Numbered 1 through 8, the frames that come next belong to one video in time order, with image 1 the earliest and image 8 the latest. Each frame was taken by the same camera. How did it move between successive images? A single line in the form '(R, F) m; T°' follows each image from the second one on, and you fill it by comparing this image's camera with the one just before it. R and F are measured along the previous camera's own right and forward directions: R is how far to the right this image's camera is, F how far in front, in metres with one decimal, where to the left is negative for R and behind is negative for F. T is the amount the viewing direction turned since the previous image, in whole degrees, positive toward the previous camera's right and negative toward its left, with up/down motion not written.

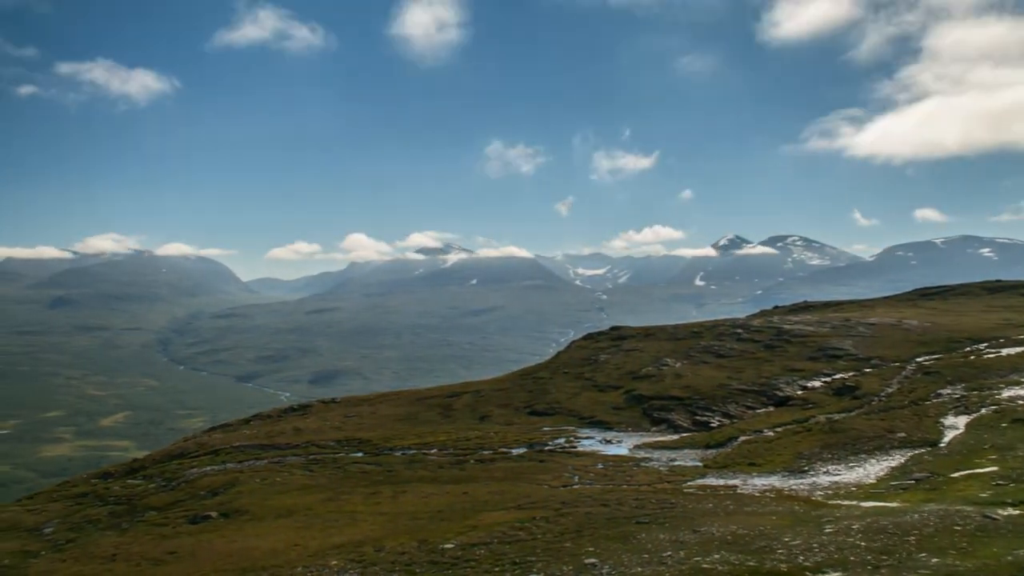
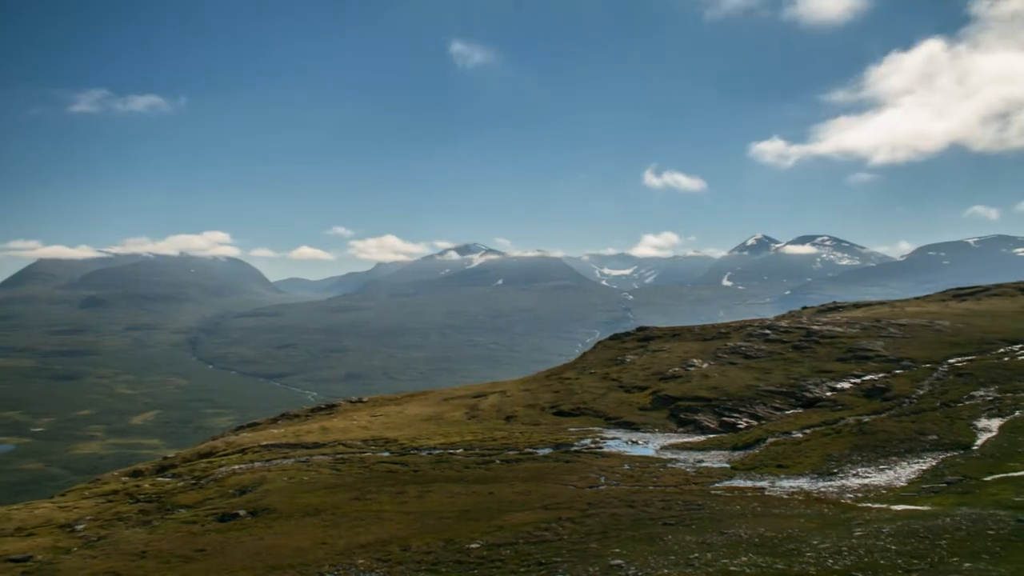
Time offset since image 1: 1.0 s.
(-1.3, +0.1) m; -1°
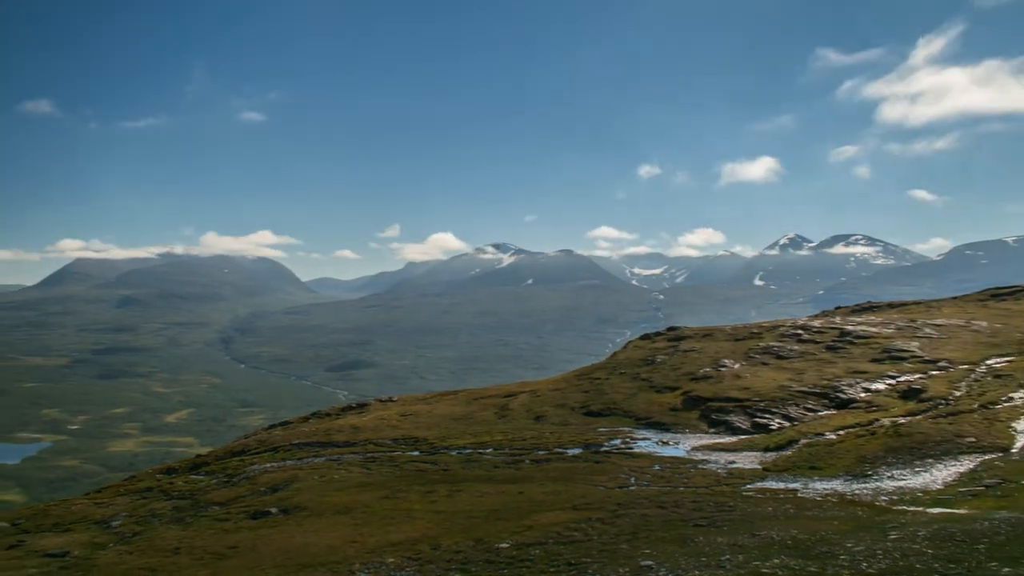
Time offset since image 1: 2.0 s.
(-1.5, +0.1) m; -1°
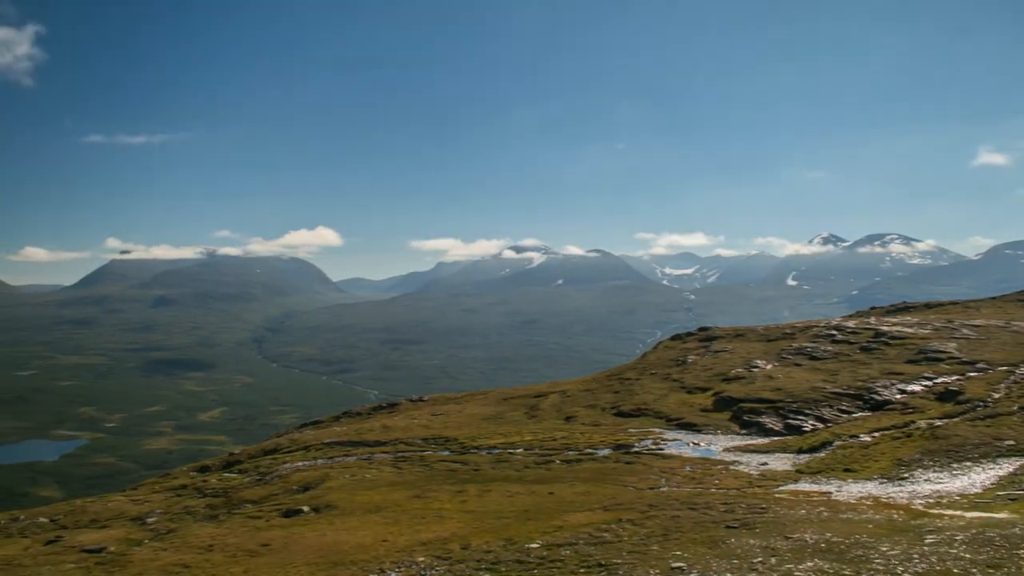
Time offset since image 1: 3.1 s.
(-1.5, +0.1) m; -1°
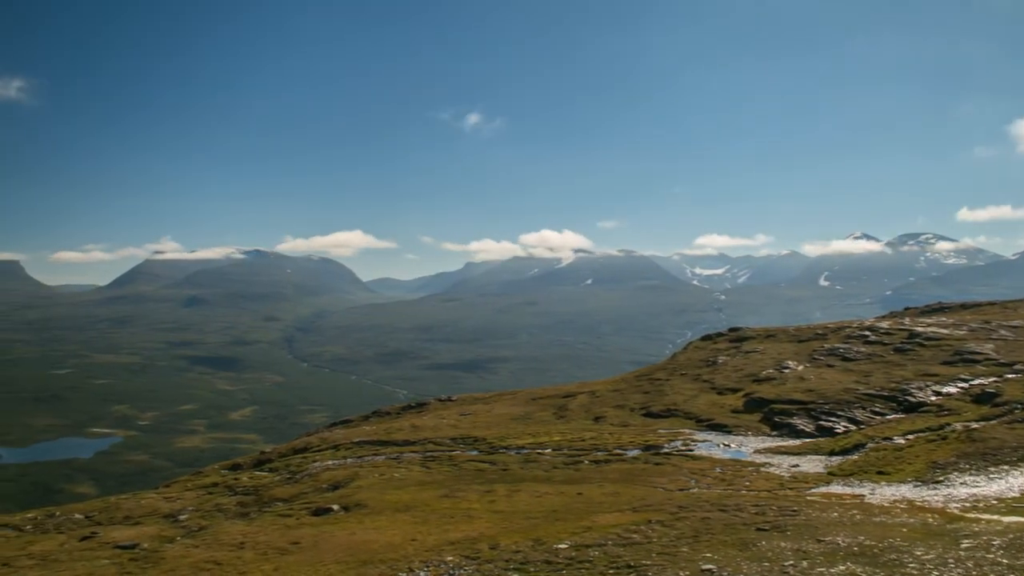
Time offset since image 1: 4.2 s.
(-1.5, 0.0) m; -1°
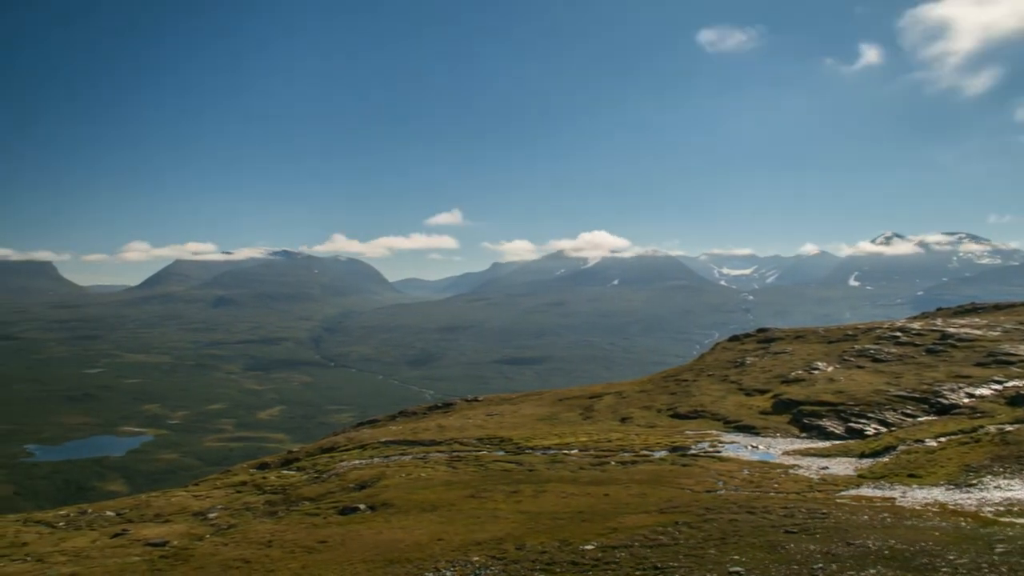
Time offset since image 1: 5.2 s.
(-1.3, 0.0) m; -1°
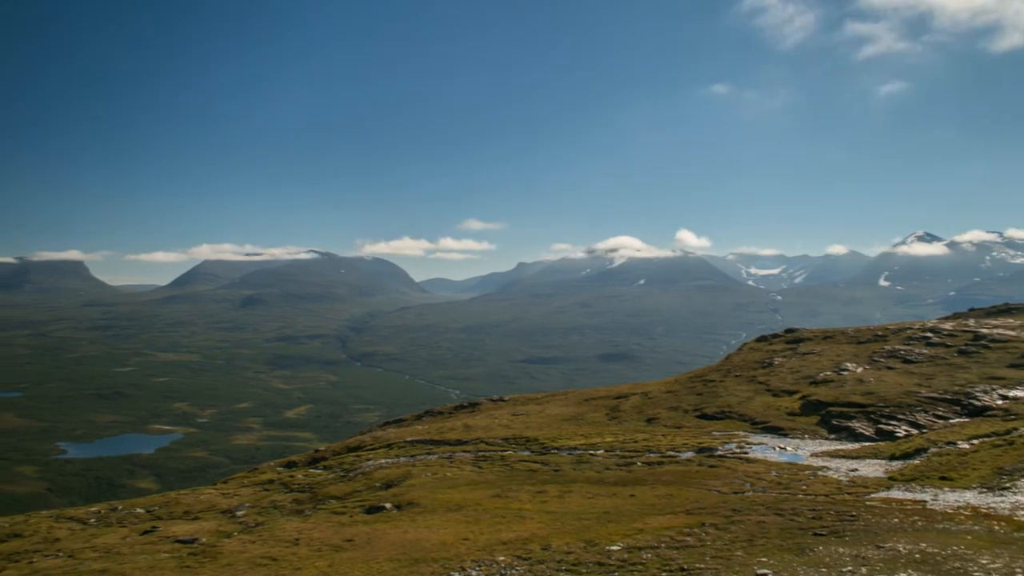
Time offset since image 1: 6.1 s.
(-1.3, -0.1) m; -1°
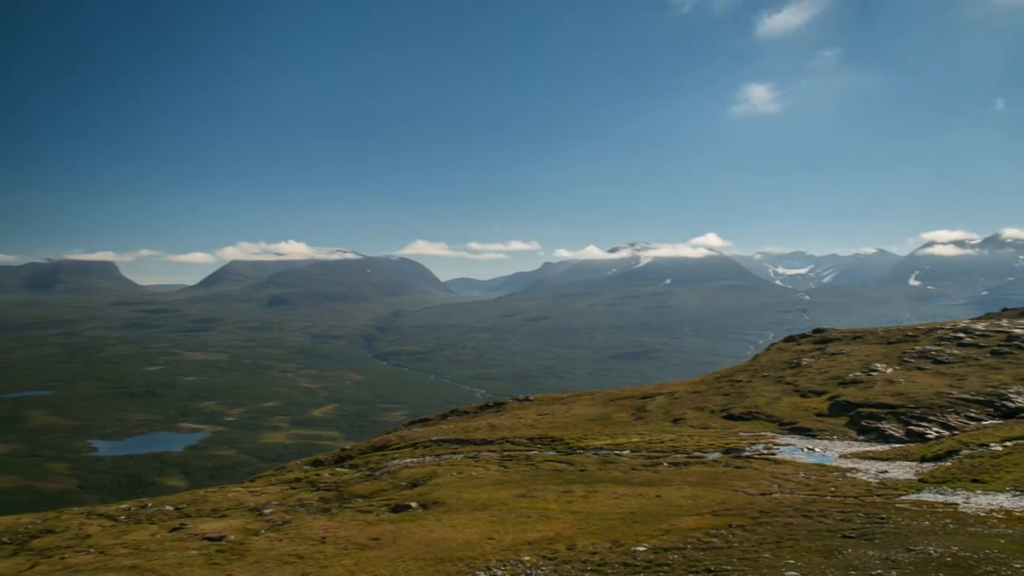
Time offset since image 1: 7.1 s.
(-1.2, -0.1) m; -1°
